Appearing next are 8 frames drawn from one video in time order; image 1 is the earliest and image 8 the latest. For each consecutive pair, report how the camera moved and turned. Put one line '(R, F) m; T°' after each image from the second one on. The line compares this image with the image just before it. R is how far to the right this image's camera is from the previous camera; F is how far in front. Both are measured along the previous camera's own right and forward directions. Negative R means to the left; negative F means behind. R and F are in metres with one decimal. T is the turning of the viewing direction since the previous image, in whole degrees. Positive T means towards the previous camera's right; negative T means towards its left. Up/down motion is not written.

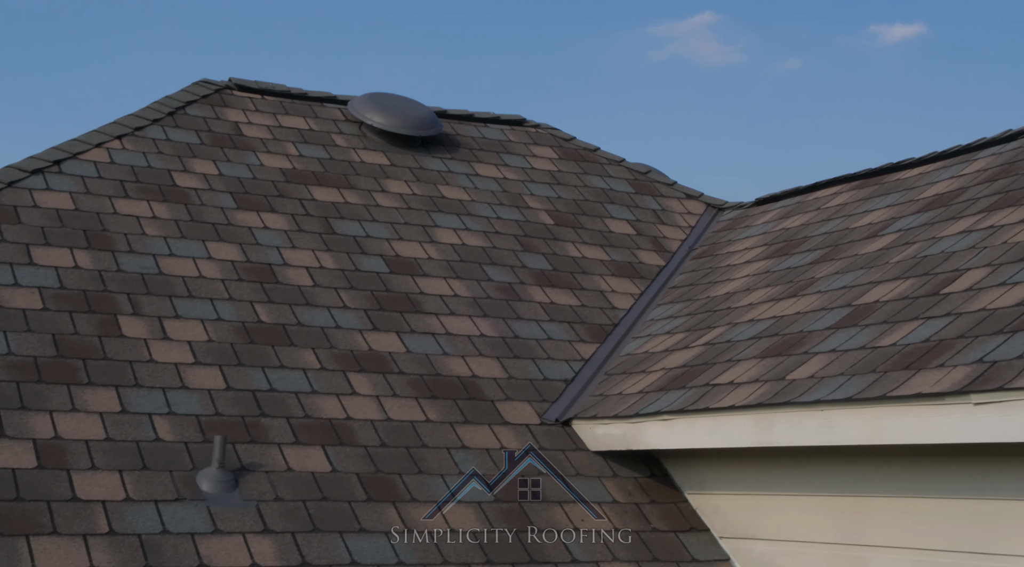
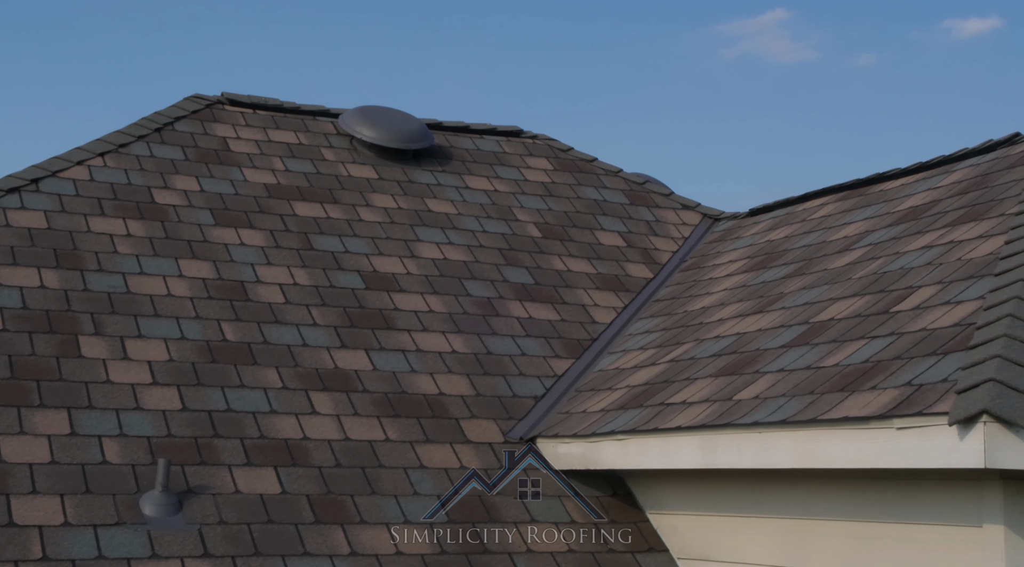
(+0.6, +0.1) m; -1°
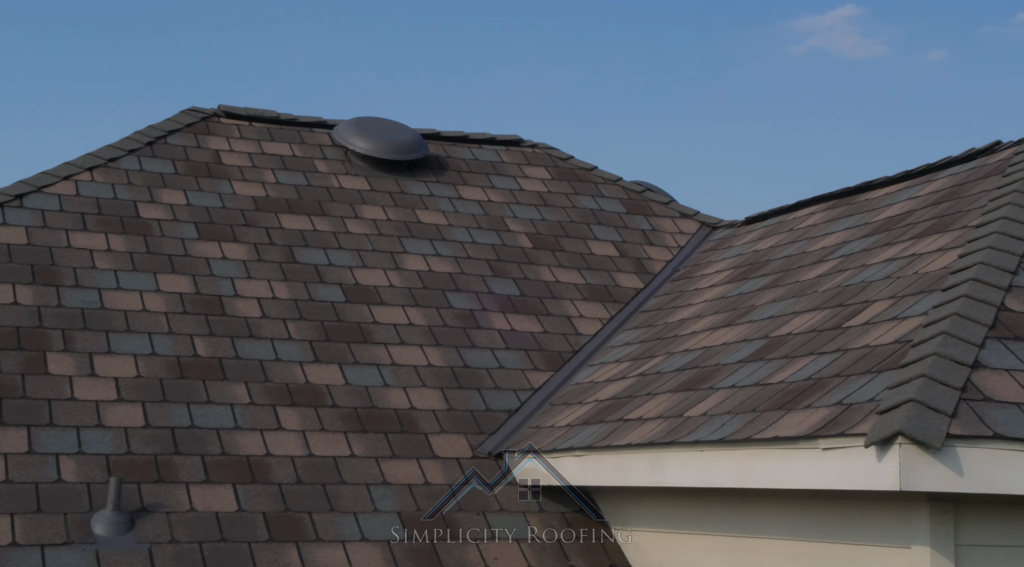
(+0.6, +0.1) m; -1°
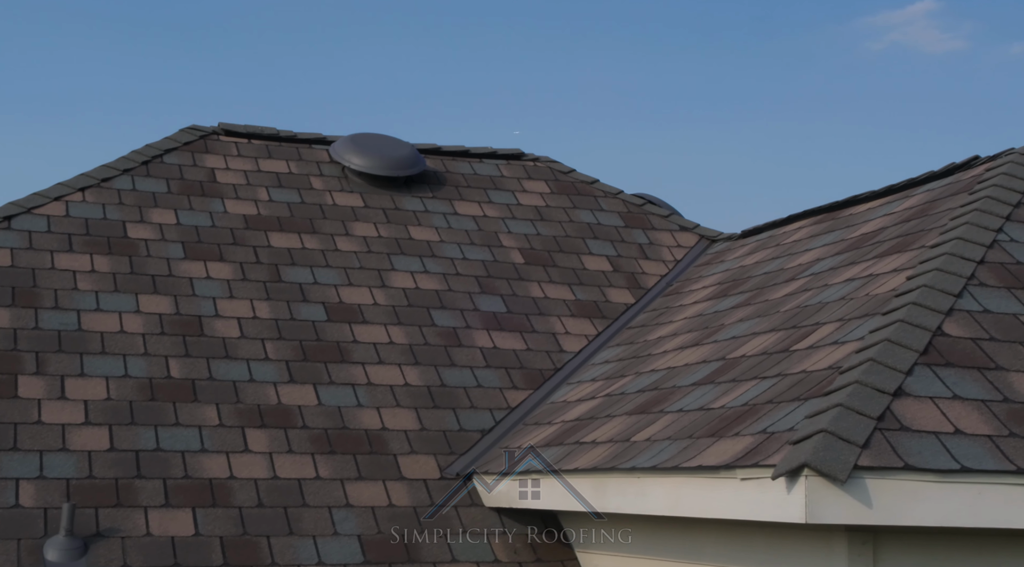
(+0.6, 0.0) m; -2°
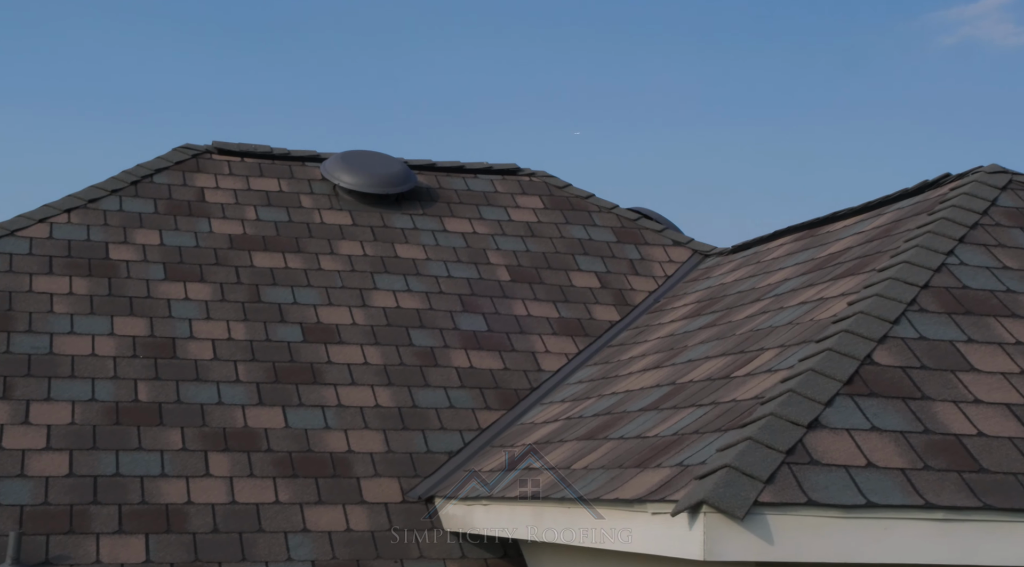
(+0.6, 0.0) m; -1°
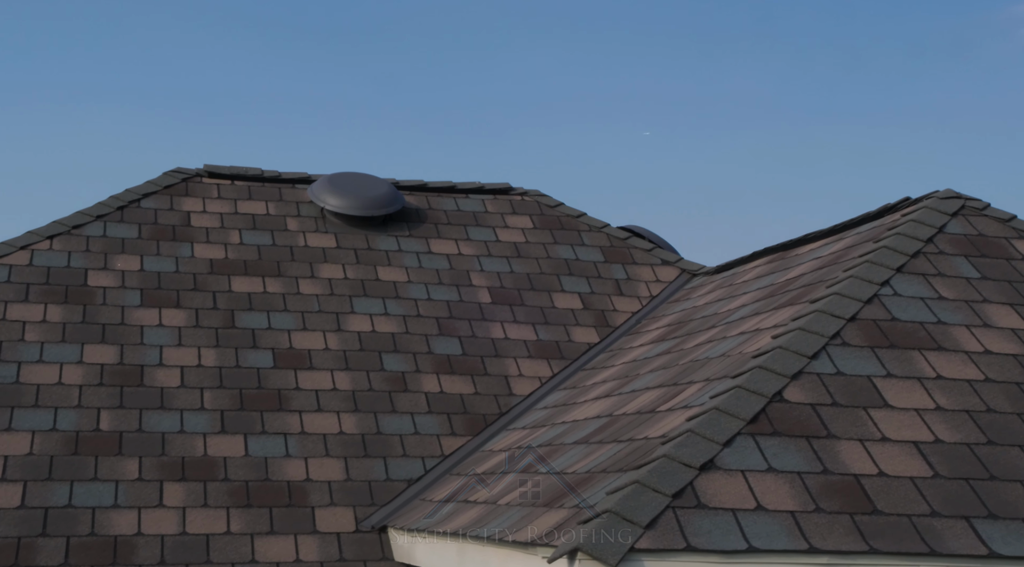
(+0.8, 0.0) m; -2°
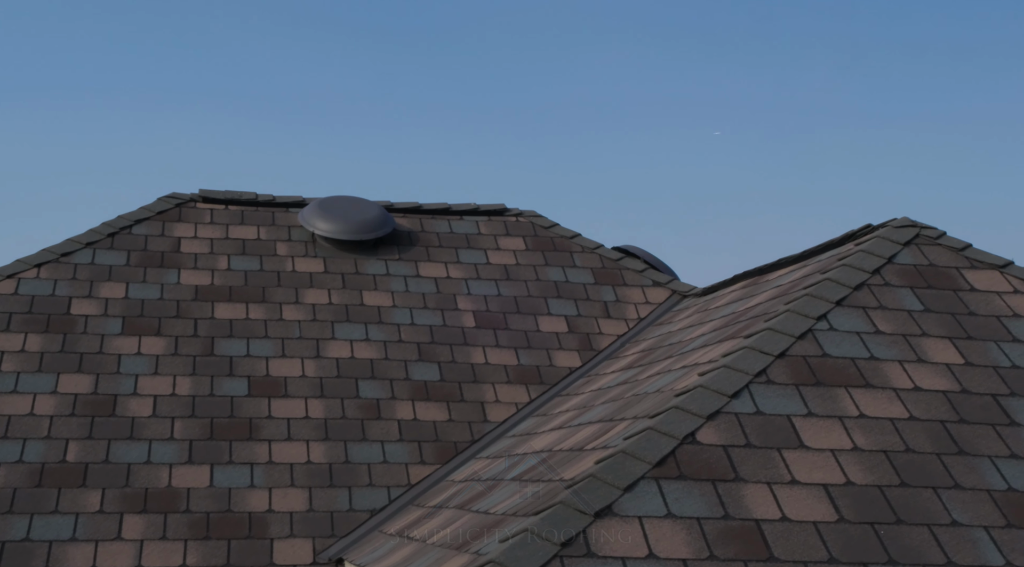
(+0.8, 0.0) m; -2°
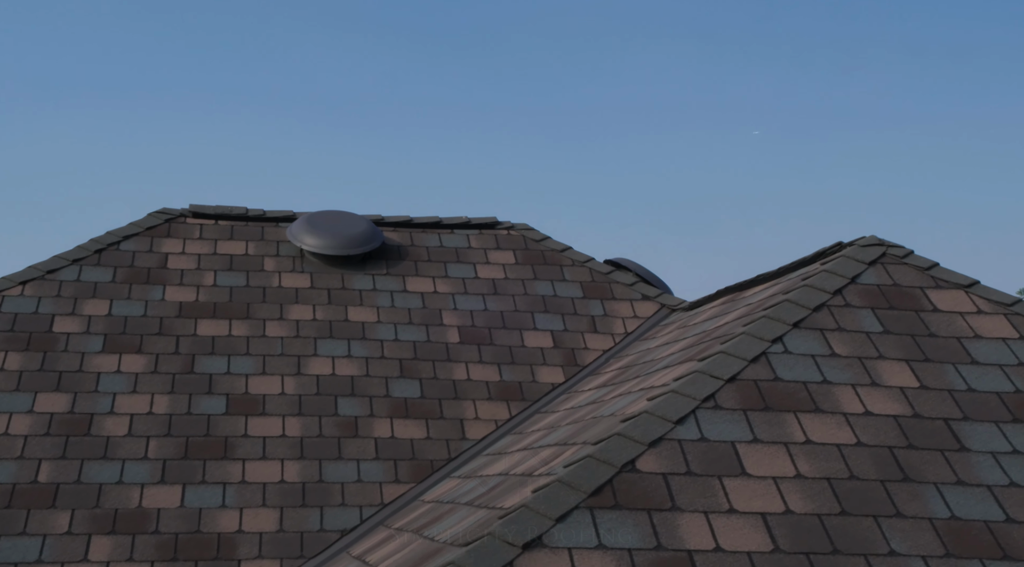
(+0.5, 0.0) m; -1°
